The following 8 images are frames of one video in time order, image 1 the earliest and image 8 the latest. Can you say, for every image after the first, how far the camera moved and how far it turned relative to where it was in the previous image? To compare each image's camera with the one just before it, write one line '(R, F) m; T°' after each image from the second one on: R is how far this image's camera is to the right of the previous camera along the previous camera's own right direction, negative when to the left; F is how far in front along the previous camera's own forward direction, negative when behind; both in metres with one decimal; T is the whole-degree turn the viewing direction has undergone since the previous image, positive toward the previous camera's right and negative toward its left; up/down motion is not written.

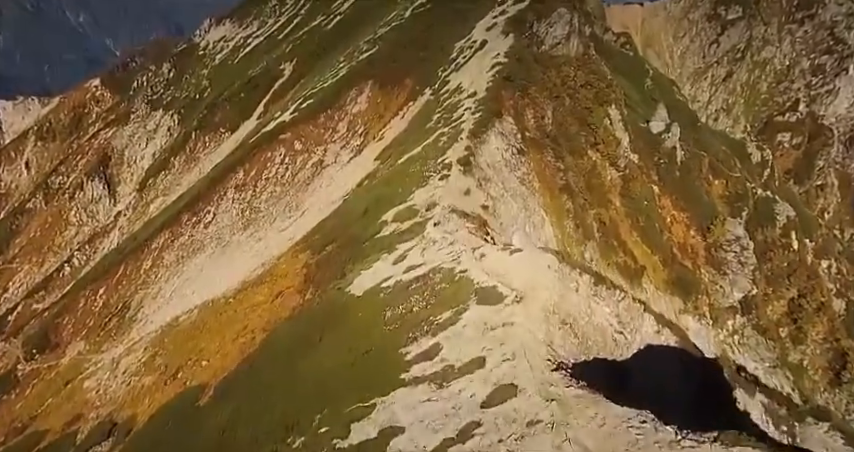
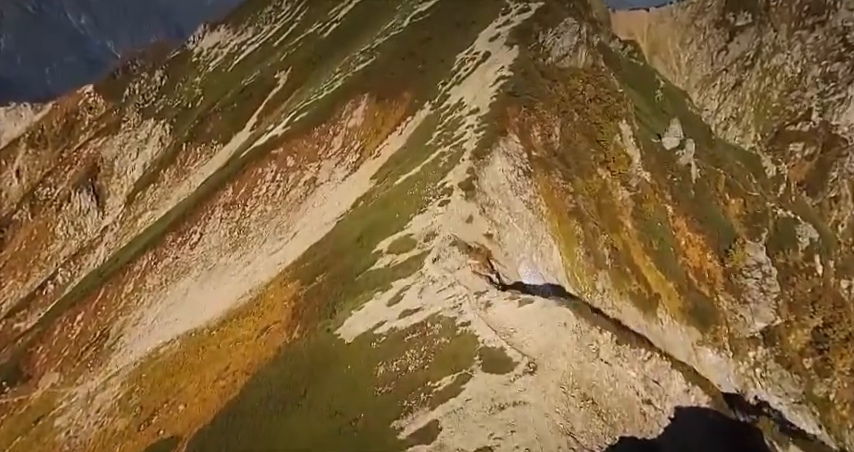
(+0.1, +4.1) m; 0°
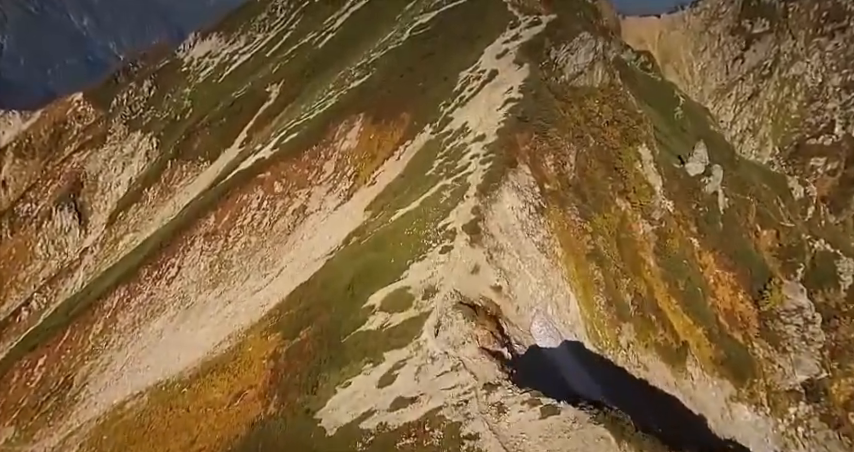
(+0.1, +6.2) m; 0°
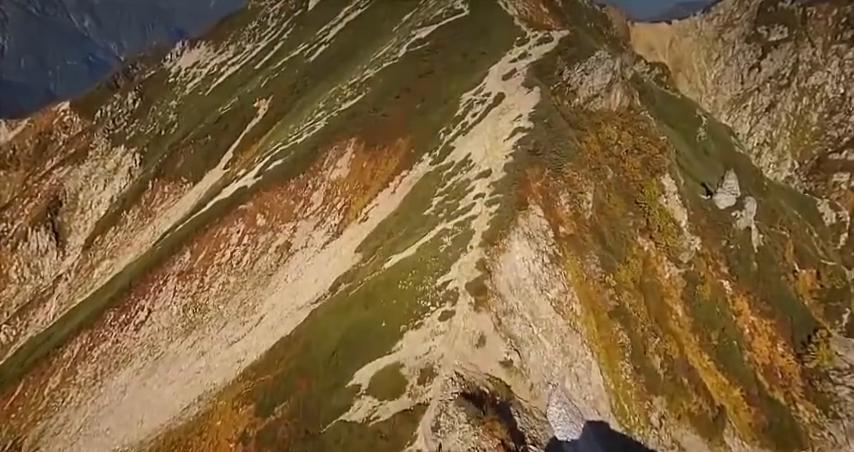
(+0.2, +6.4) m; 0°
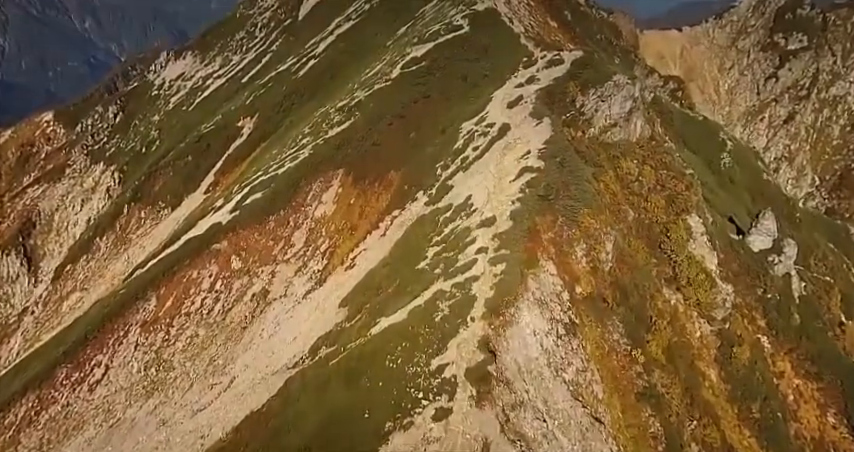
(+0.4, +6.5) m; 0°
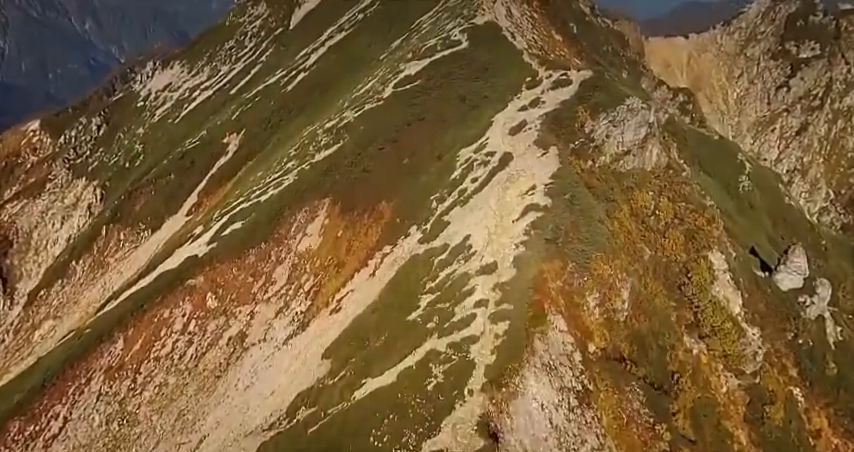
(+0.3, +4.6) m; 0°
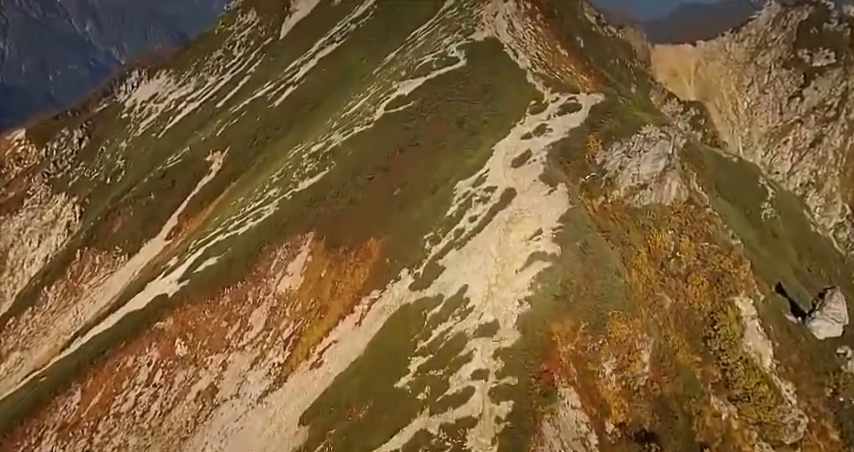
(+0.4, +4.7) m; 0°
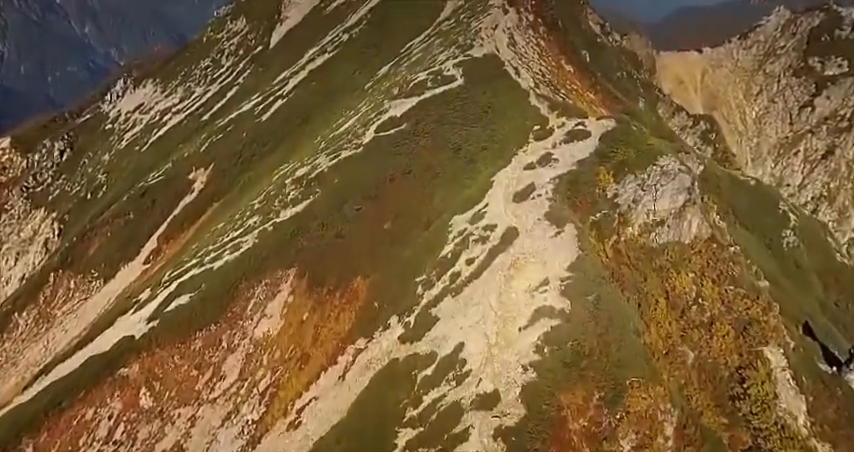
(+0.3, +4.1) m; 0°
